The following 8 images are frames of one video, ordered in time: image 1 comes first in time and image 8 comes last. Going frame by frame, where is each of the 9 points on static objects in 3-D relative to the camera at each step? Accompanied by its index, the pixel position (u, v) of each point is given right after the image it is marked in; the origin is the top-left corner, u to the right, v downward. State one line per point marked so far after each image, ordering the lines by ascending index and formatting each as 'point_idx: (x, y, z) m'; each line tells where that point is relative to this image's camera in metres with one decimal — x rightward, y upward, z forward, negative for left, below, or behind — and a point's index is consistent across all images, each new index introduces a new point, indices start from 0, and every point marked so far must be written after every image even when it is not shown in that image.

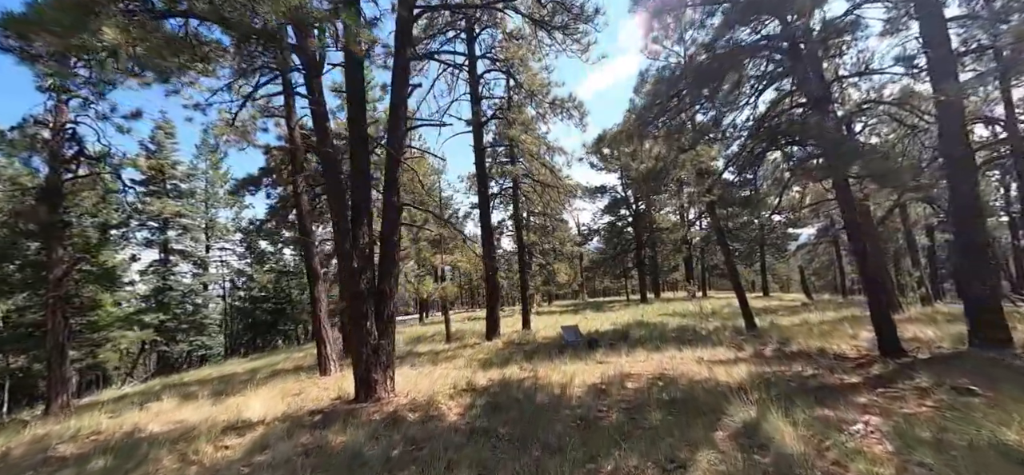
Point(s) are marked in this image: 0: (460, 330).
0: (-1.8, -3.3, +15.8) m
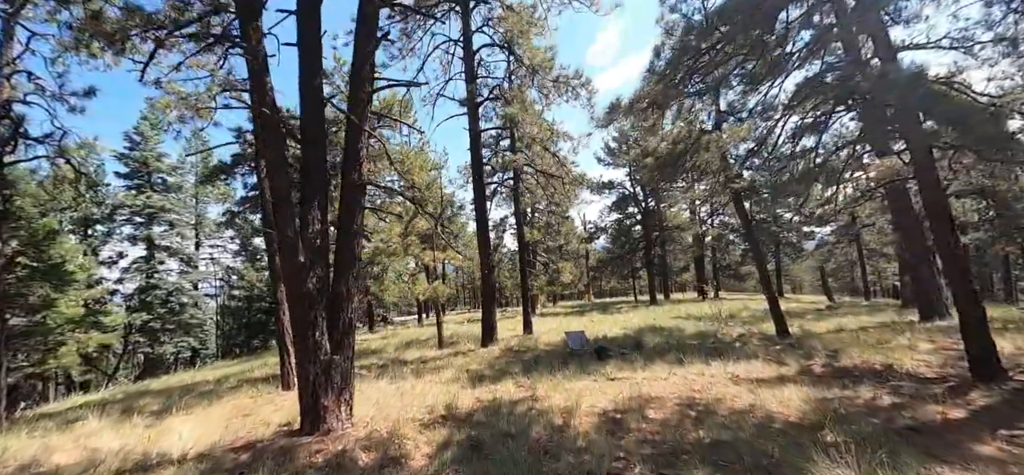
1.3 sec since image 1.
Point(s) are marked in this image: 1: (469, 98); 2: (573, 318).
0: (-1.8, -3.1, +14.4) m
1: (-1.1, +3.6, +11.5) m
2: (+2.4, -3.2, +18.0) m
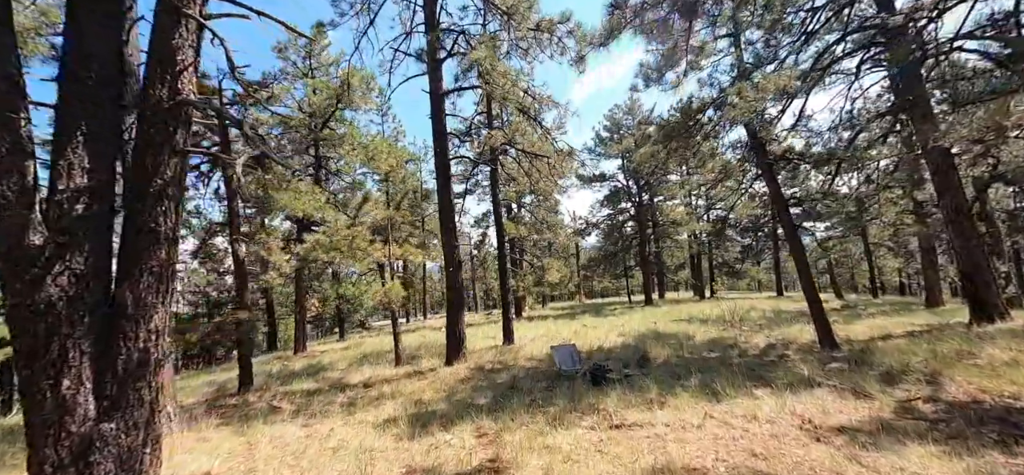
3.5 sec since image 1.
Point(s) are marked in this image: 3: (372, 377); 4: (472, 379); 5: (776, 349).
0: (-2.4, -2.9, +12.1) m
1: (-1.7, +3.8, +9.2) m
2: (+1.7, -3.0, +15.7) m
3: (-2.7, -2.7, +8.7) m
4: (-0.7, -2.3, +7.5) m
5: (+5.0, -2.2, +8.4) m
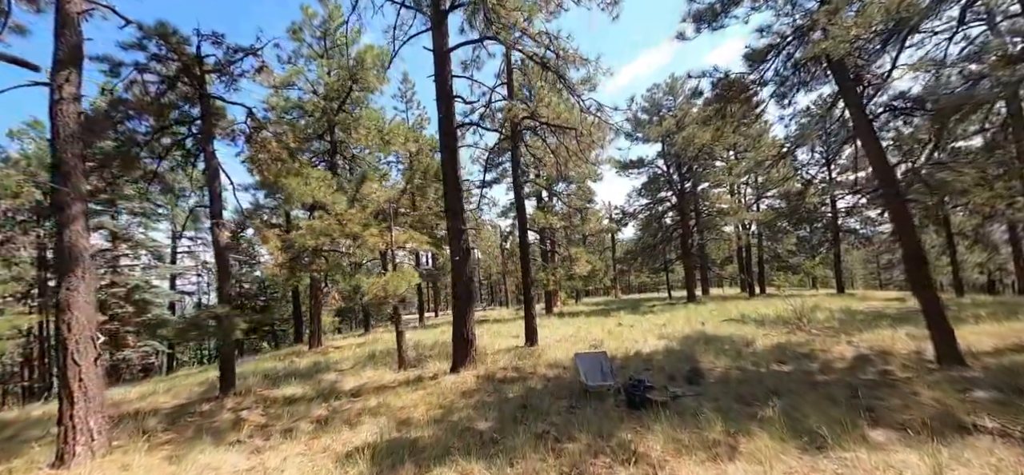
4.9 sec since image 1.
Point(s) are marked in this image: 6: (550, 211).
0: (-1.9, -2.6, +10.8) m
1: (-1.4, +4.1, +7.8) m
2: (+2.6, -2.6, +14.1) m
3: (-2.4, -2.4, +7.5) m
4: (-0.5, -2.1, +6.1) m
5: (+5.2, -1.9, +6.6) m
6: (+1.4, +1.0, +16.1) m
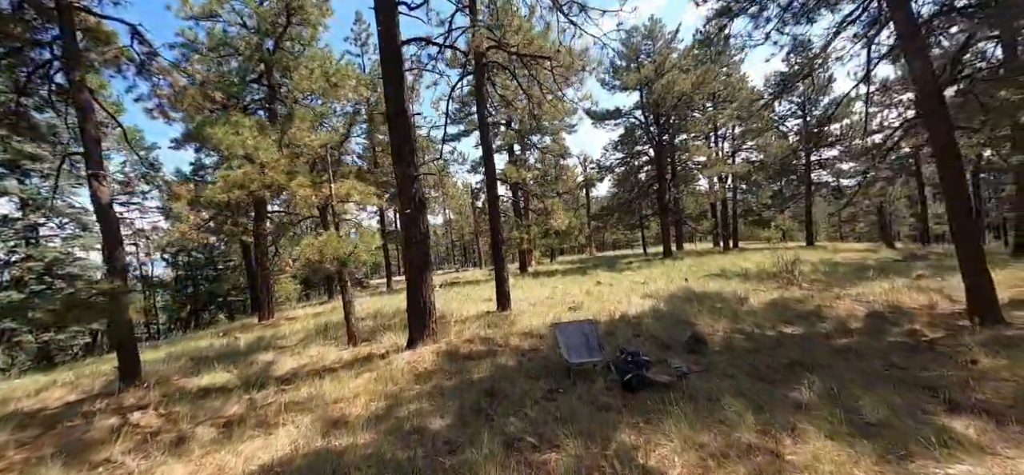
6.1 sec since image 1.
0: (-2.5, -1.6, +9.6) m
1: (-2.0, +4.8, +6.0) m
2: (+1.7, -1.3, +13.1) m
3: (-2.9, -1.7, +6.2) m
4: (-0.8, -1.5, +4.9) m
5: (+4.8, -1.1, +5.7) m
6: (+0.3, +2.4, +14.7) m
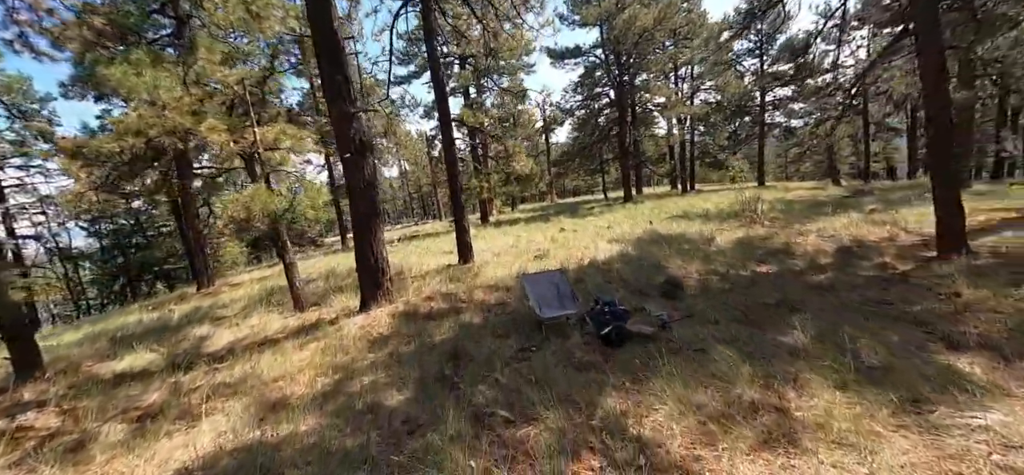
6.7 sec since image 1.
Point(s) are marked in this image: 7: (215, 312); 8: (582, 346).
0: (-3.3, -0.7, +8.9) m
1: (-2.6, +5.3, +4.7) m
2: (+0.6, +0.2, +12.7) m
3: (-3.3, -1.2, +5.5) m
4: (-1.2, -1.0, +4.4) m
5: (+4.4, -0.3, +5.6) m
6: (-1.0, +4.0, +13.8) m
7: (-4.7, -1.3, +7.2) m
8: (+0.6, -0.9, +3.7) m
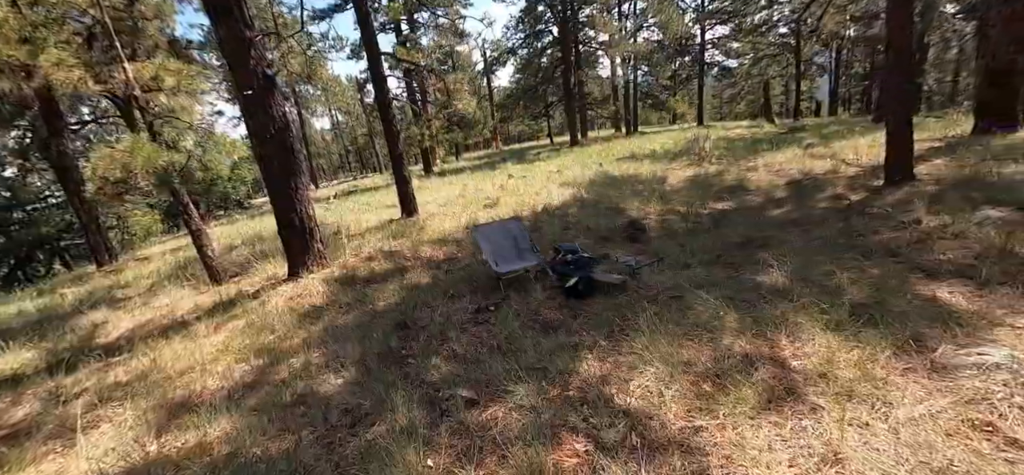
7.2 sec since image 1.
0: (-4.2, +0.1, +8.0) m
1: (-3.4, +5.6, +3.2) m
2: (-0.8, +1.6, +12.1) m
3: (-3.8, -0.8, +4.7) m
4: (-1.6, -0.6, +3.8) m
5: (+3.8, +0.6, +5.6) m
6: (-2.8, +5.4, +12.5) m
7: (-5.4, -0.8, +6.2) m
8: (+0.3, -0.5, +3.3) m
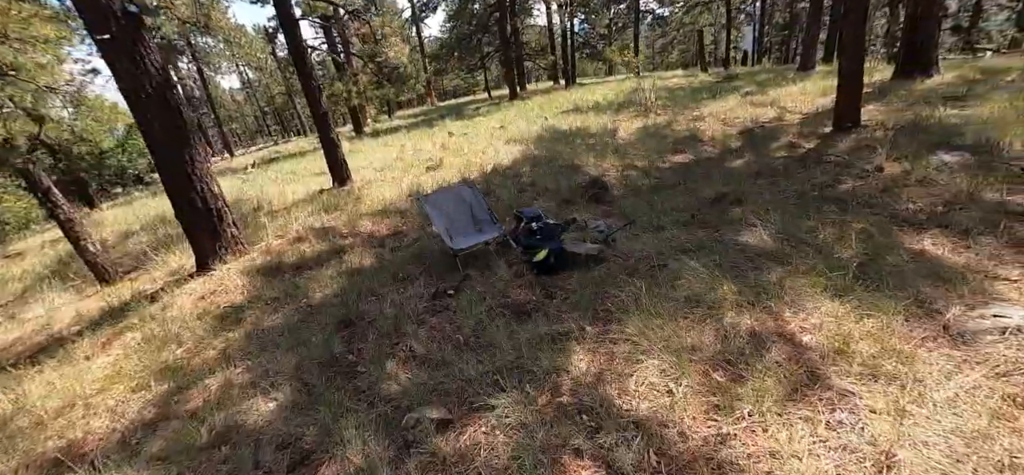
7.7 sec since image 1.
0: (-5.0, +0.4, +6.9) m
1: (-3.9, +5.5, +1.8) m
2: (-2.4, +2.5, +11.2) m
3: (-4.2, -0.8, +3.8) m
4: (-1.9, -0.5, +3.2) m
5: (+3.1, +1.2, +5.5) m
6: (-4.6, +6.2, +11.0) m
7: (-5.9, -0.7, +5.1) m
8: (0.0, -0.3, +2.9) m
